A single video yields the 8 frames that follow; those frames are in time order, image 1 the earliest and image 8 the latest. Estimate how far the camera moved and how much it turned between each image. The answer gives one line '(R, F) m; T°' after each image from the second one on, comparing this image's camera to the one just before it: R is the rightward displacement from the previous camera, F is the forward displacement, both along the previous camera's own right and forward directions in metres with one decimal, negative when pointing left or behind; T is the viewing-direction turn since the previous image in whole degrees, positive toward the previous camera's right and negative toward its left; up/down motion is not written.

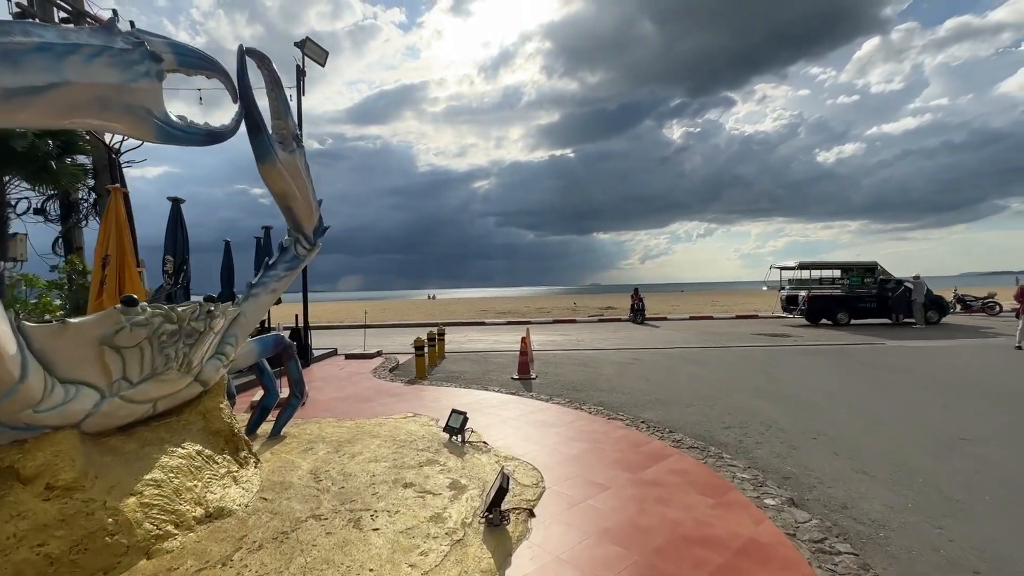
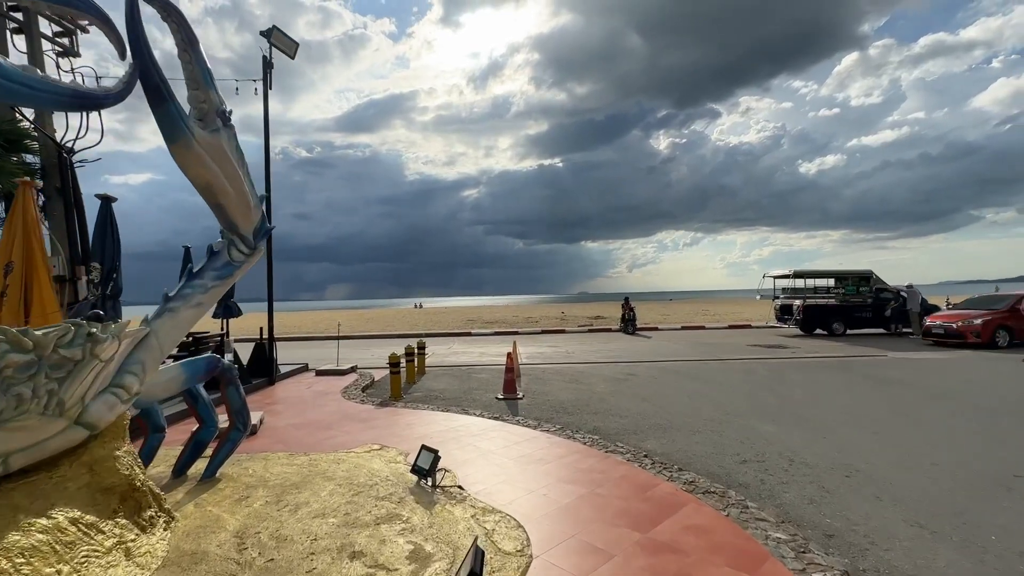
(+0.1, +0.9) m; +1°
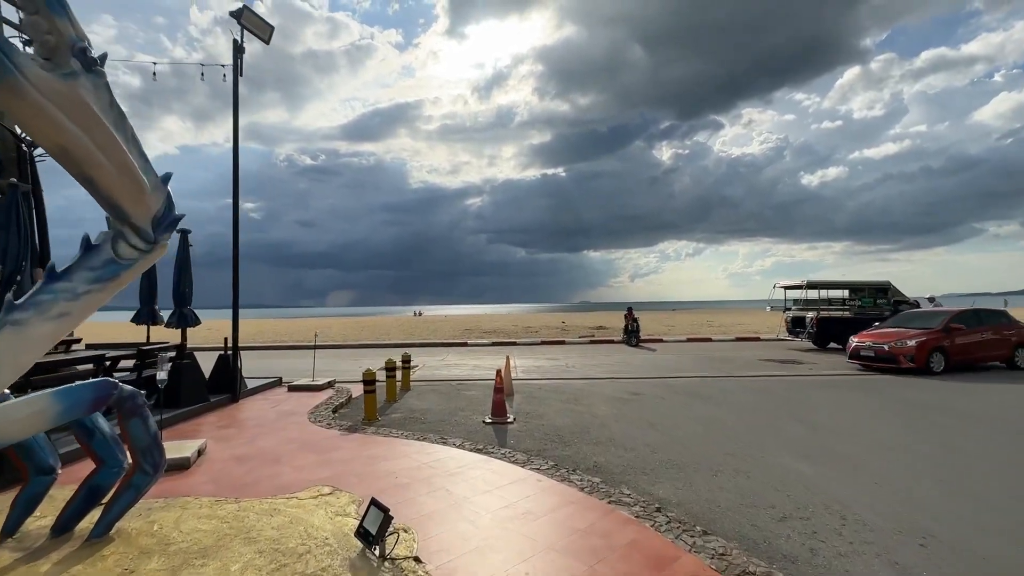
(+0.2, +1.1) m; 0°
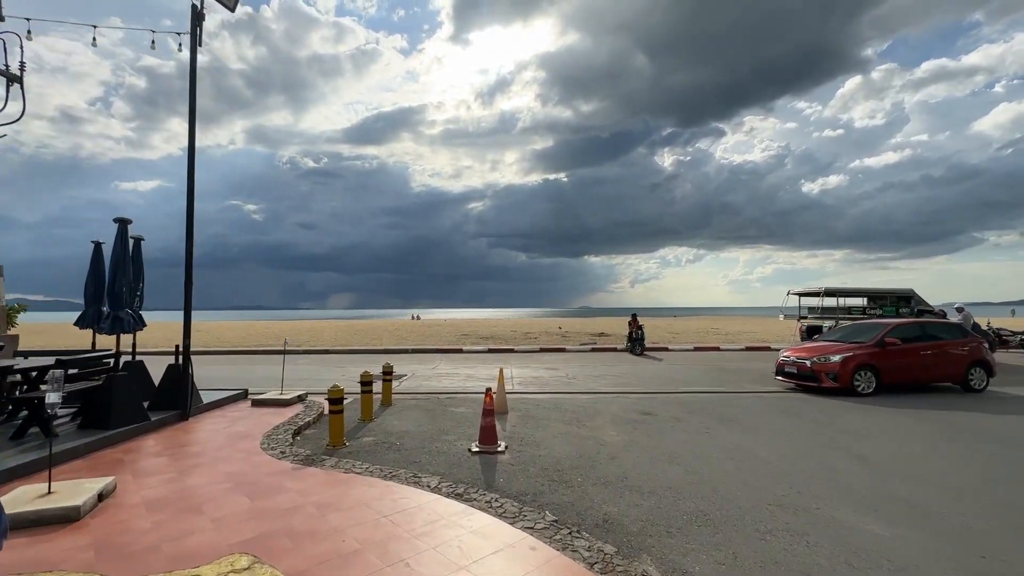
(+0.1, +1.3) m; 0°
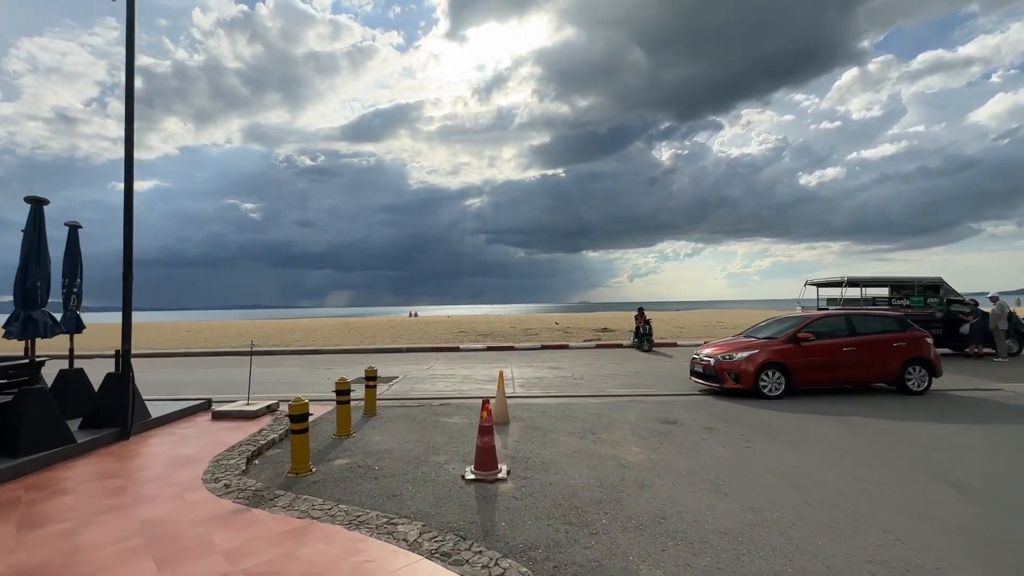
(0.0, +1.3) m; 0°
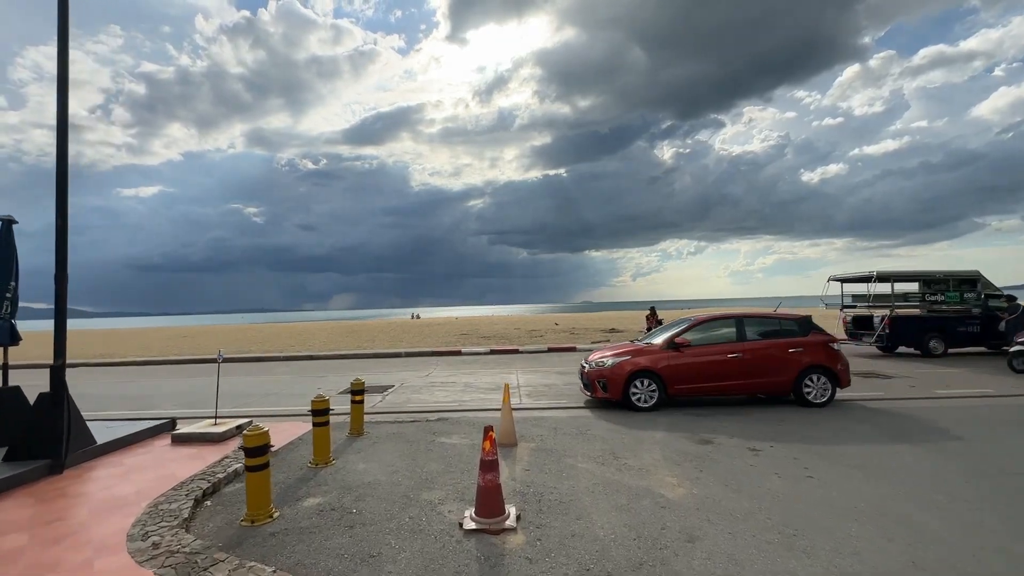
(0.0, +1.1) m; 0°
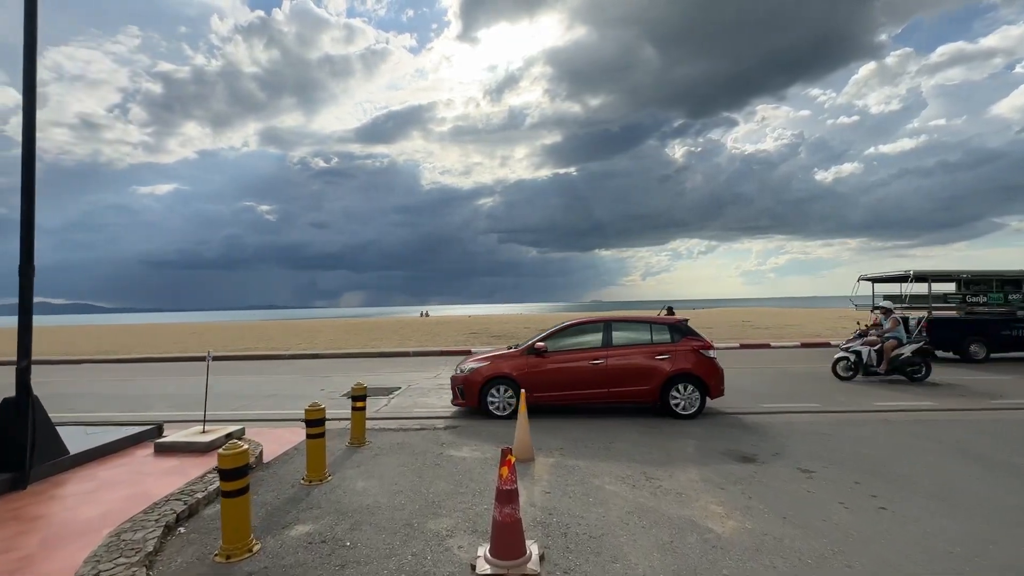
(-0.1, +0.7) m; -1°
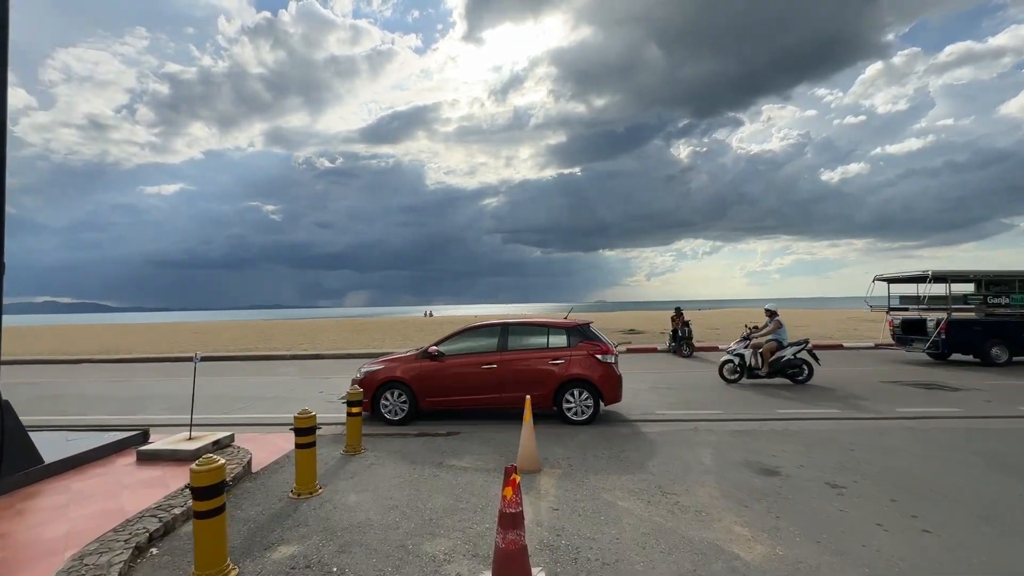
(0.0, +0.4) m; 0°
